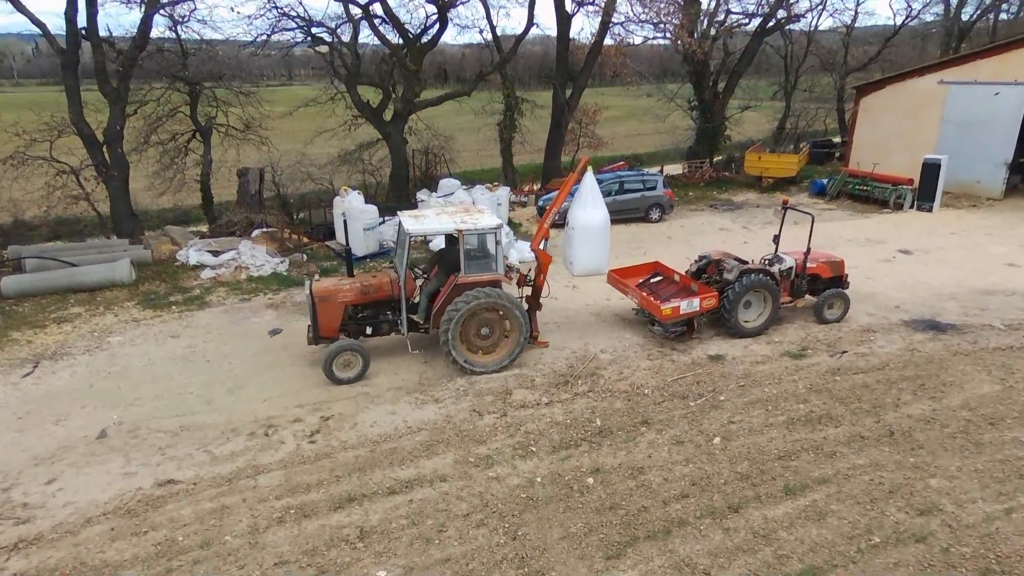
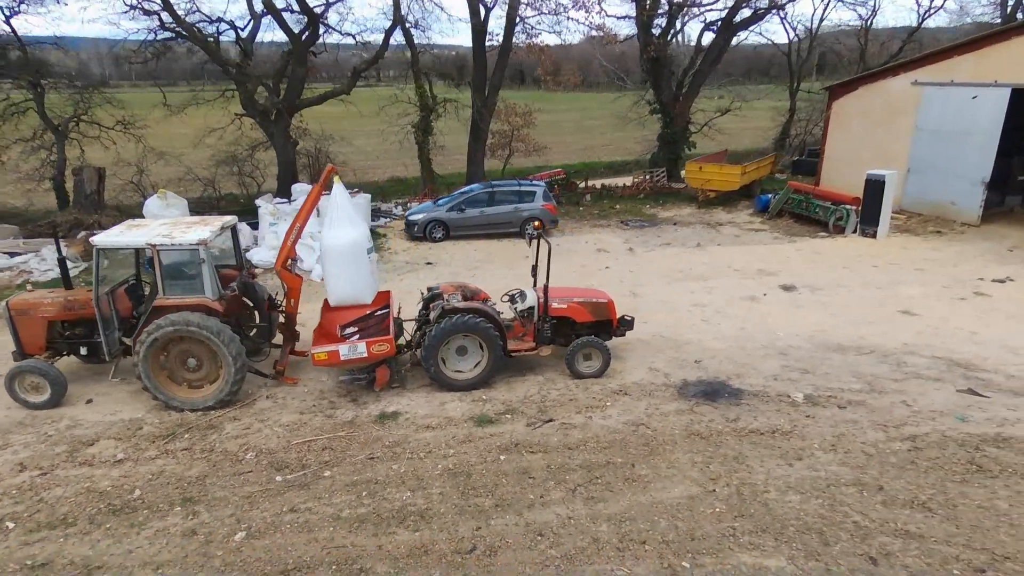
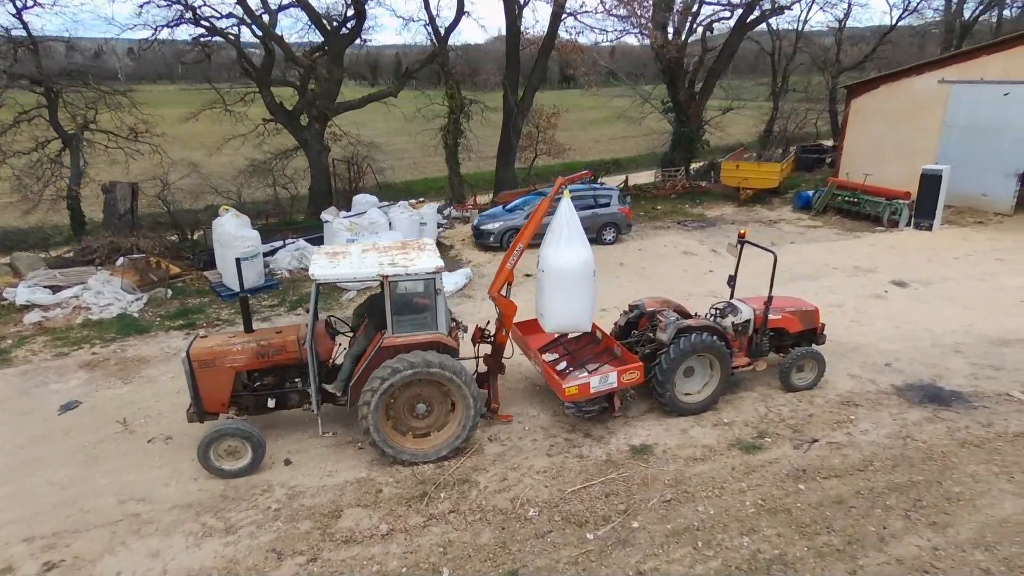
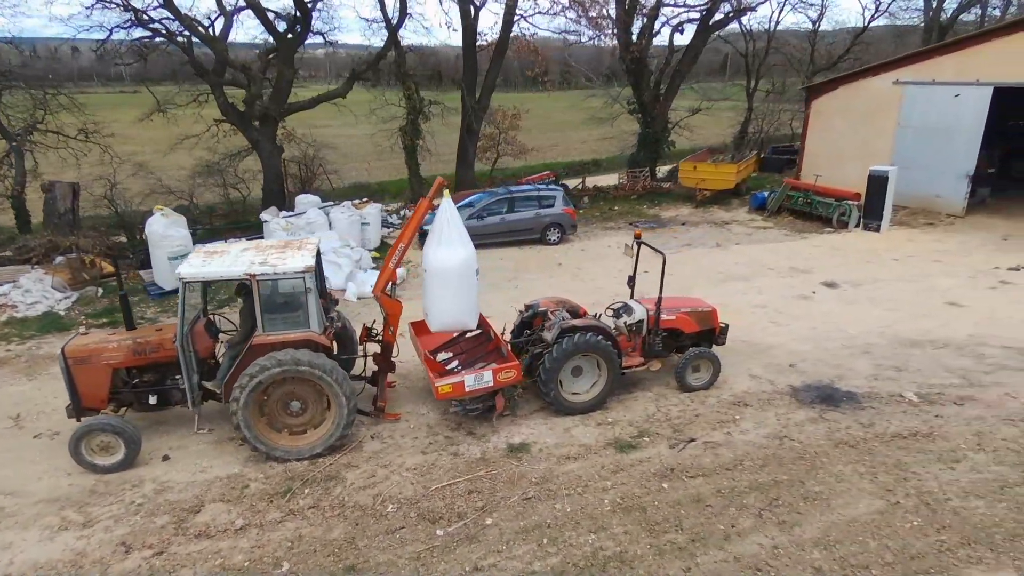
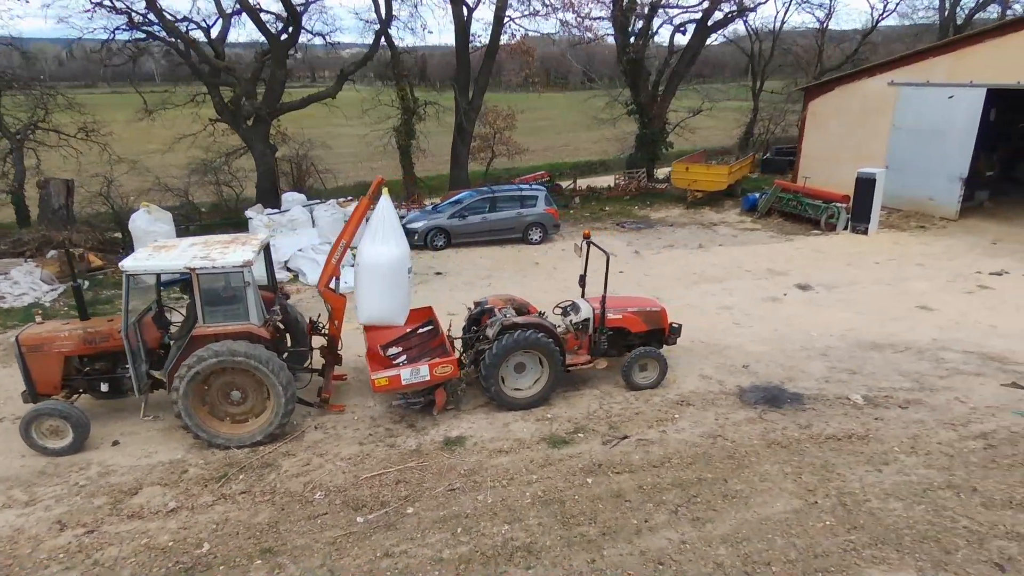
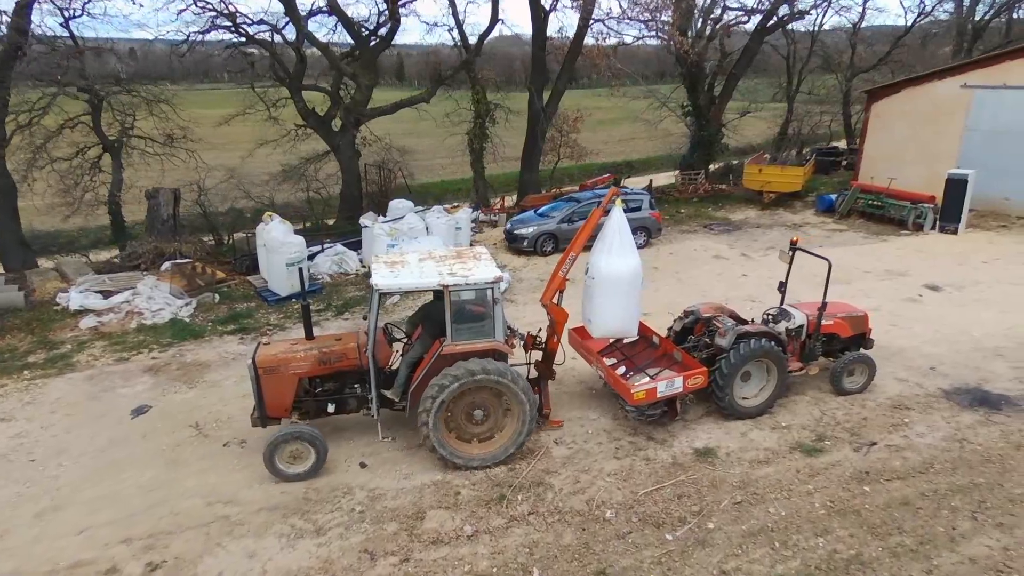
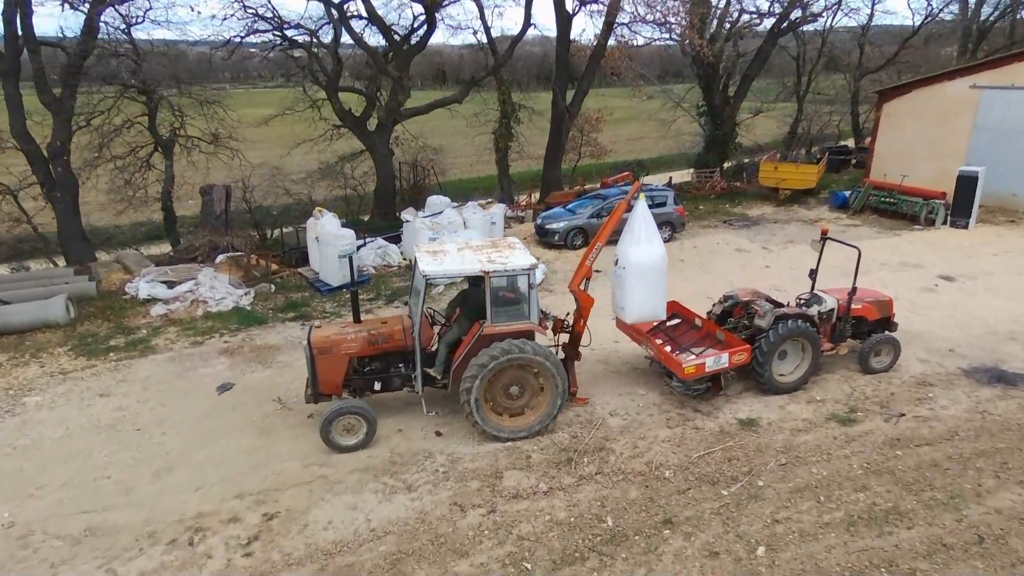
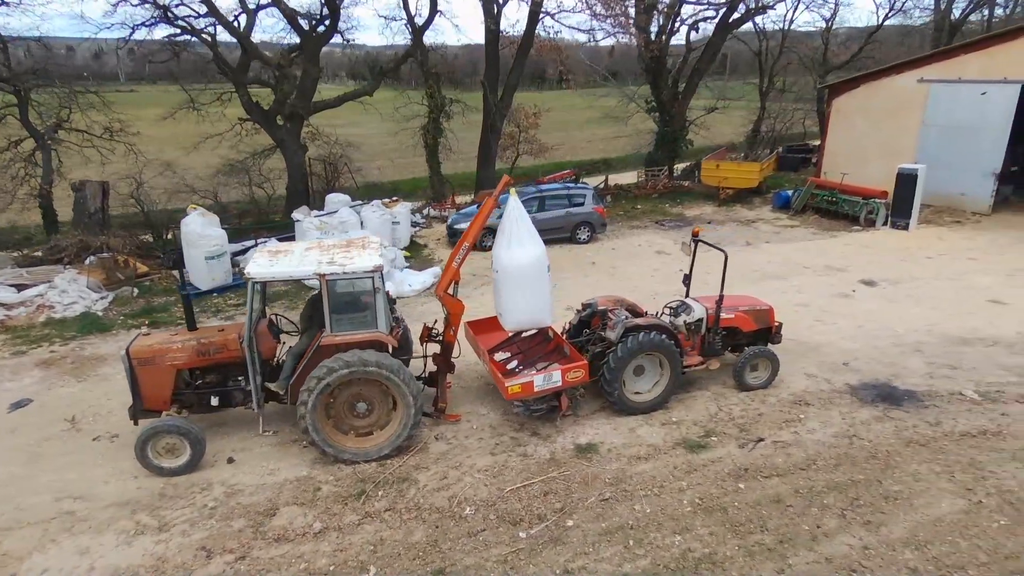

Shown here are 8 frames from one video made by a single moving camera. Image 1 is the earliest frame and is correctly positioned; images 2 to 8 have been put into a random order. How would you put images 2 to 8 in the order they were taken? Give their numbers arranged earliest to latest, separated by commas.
7, 6, 3, 8, 4, 5, 2
